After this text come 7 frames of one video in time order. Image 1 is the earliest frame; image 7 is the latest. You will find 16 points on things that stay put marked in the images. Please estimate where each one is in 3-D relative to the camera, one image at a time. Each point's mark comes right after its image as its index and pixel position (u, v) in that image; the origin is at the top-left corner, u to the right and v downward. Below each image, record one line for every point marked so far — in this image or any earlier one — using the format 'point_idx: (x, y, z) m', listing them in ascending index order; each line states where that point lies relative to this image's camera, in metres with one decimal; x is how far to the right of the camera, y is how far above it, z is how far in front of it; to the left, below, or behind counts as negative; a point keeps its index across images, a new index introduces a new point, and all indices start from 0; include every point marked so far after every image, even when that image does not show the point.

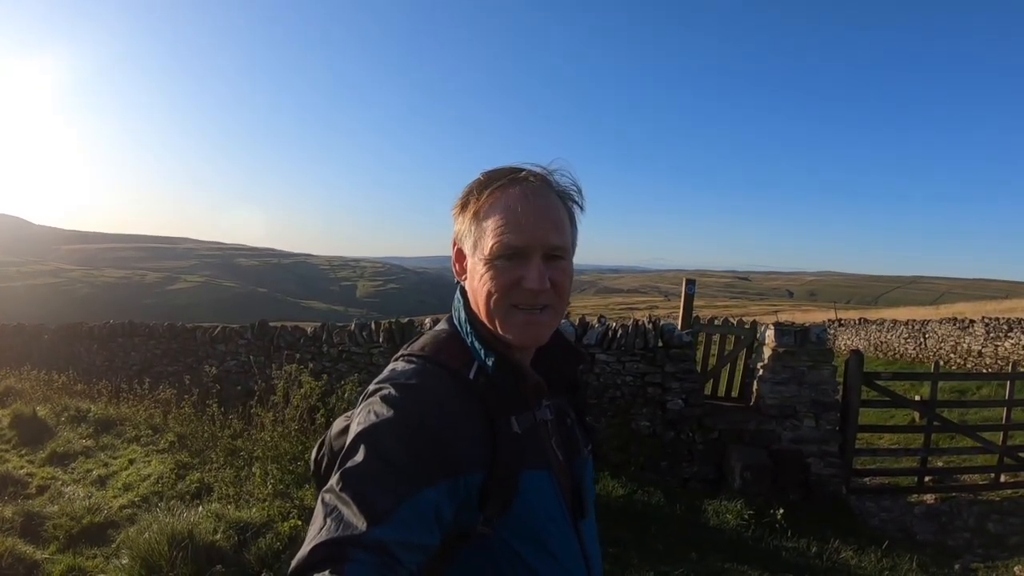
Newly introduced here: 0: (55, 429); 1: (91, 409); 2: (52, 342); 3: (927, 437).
0: (-6.0, -1.8, +8.4) m
1: (-6.1, -1.8, +9.2) m
2: (-9.0, -1.1, +12.5) m
3: (+5.7, -2.1, +8.8) m
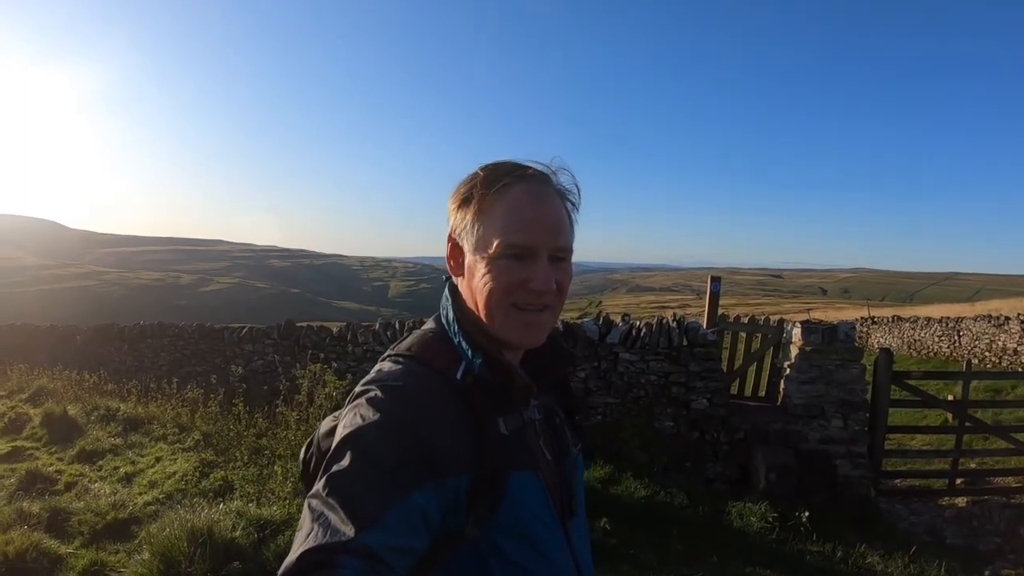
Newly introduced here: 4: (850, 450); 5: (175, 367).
0: (-5.8, -1.9, +8.6) m
1: (-5.8, -1.8, +9.5) m
2: (-8.6, -1.1, +12.8) m
3: (+6.0, -2.1, +8.5) m
4: (+4.0, -2.0, +7.3) m
5: (-6.2, -1.5, +11.9) m
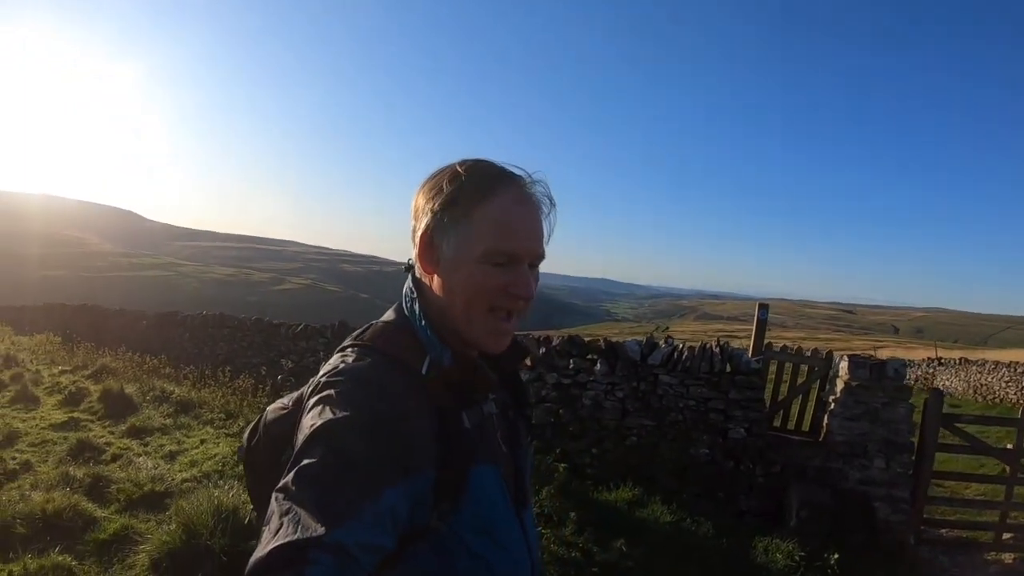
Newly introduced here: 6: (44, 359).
0: (-5.4, -1.7, +9.2) m
1: (-5.3, -1.6, +10.0) m
2: (-7.8, -0.9, +13.7) m
3: (+6.3, -2.6, +8.1) m
4: (+4.2, -2.4, +7.1) m
5: (-5.5, -1.3, +12.5) m
6: (-9.0, -1.4, +12.3) m
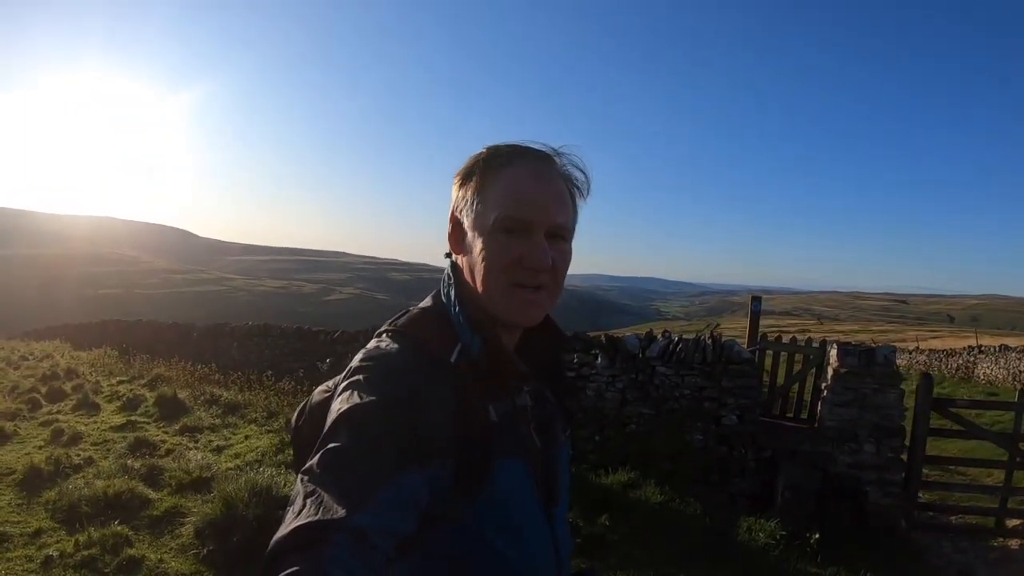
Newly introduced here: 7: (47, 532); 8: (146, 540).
0: (-5.1, -1.9, +10.2) m
1: (-5.0, -1.8, +11.0) m
2: (-7.3, -1.2, +14.8) m
3: (+6.4, -2.4, +8.3) m
4: (+4.3, -2.2, +7.4) m
5: (-5.0, -1.6, +13.5) m
6: (-8.6, -1.7, +13.5) m
7: (-3.7, -2.0, +5.2) m
8: (-2.8, -1.9, +4.9) m
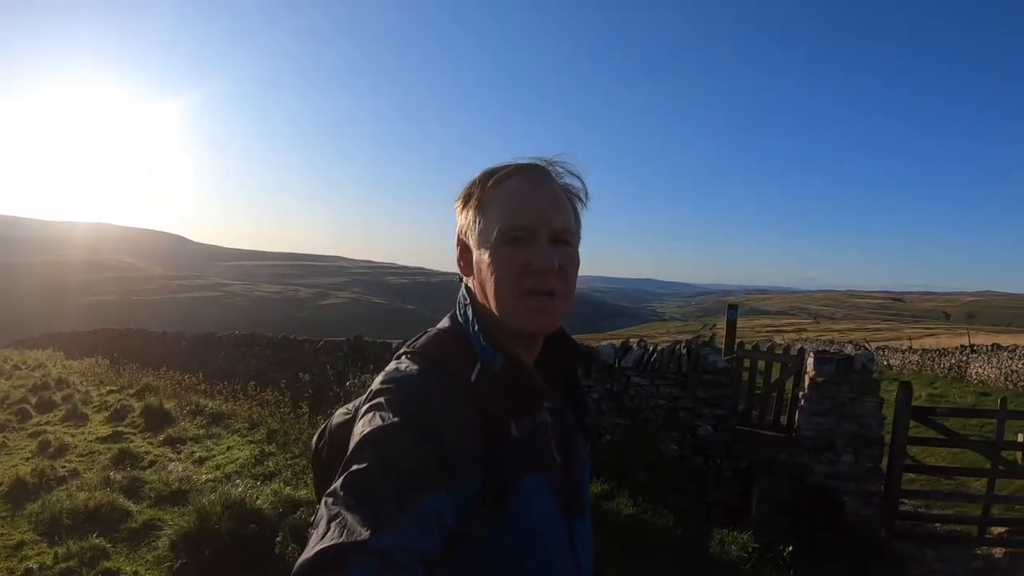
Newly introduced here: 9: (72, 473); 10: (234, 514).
0: (-5.4, -2.1, +10.2) m
1: (-5.2, -2.0, +11.1) m
2: (-7.5, -1.4, +14.9) m
3: (+6.2, -2.5, +8.4) m
4: (+4.1, -2.3, +7.5) m
5: (-5.3, -1.8, +13.5) m
6: (-8.9, -1.9, +13.5) m
7: (-4.0, -2.1, +5.2) m
8: (-3.0, -2.1, +5.0) m
9: (-5.1, -2.2, +7.5) m
10: (-2.2, -1.8, +5.1) m
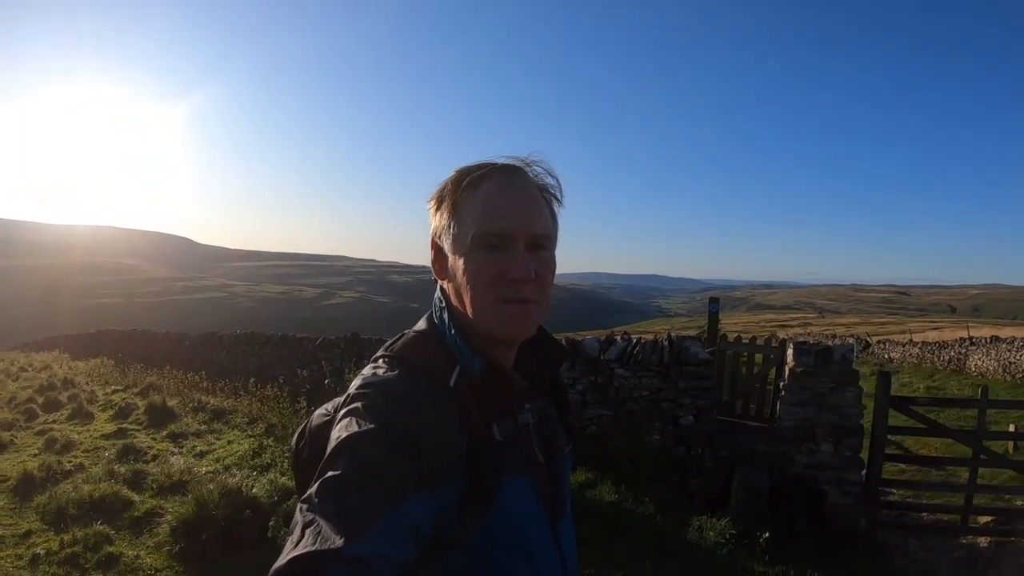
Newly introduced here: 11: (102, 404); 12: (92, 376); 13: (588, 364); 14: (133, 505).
0: (-5.5, -2.1, +10.5) m
1: (-5.3, -2.0, +11.3) m
2: (-7.6, -1.4, +15.2) m
3: (+6.1, -2.3, +8.6) m
4: (+3.9, -2.2, +7.7) m
5: (-5.4, -1.7, +13.8) m
6: (-8.9, -2.0, +13.8) m
7: (-4.1, -2.1, +5.5) m
8: (-3.2, -2.1, +5.3) m
9: (-5.3, -2.2, +7.7) m
10: (-2.3, -1.8, +5.4) m
11: (-7.5, -2.1, +11.7) m
12: (-9.3, -2.0, +14.2) m
13: (+1.1, -1.0, +8.6) m
14: (-3.6, -2.1, +6.1) m
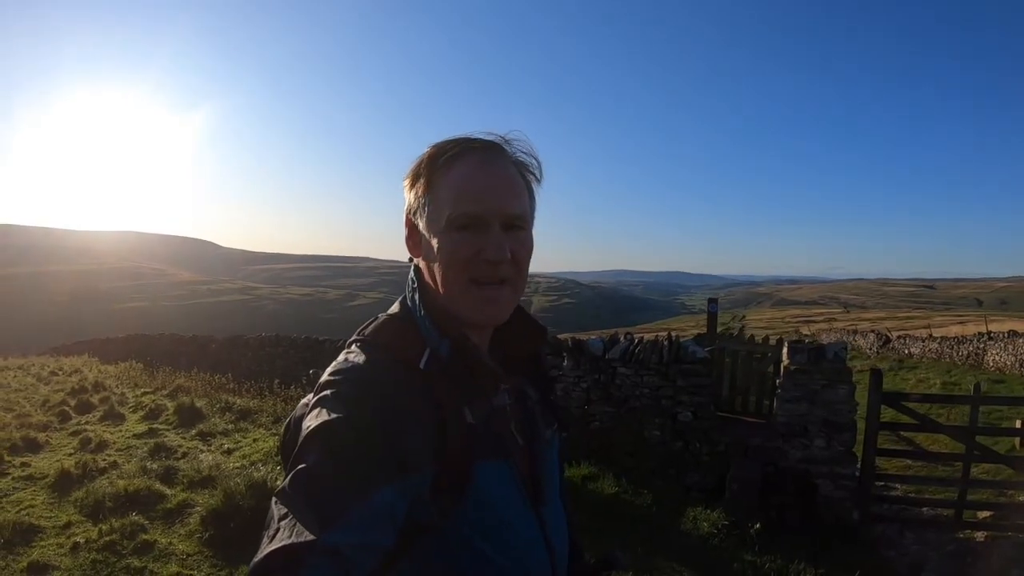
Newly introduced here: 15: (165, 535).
0: (-5.3, -2.2, +11.1) m
1: (-5.1, -2.1, +11.9) m
2: (-7.3, -1.5, +15.8) m
3: (+6.2, -2.3, +8.8) m
4: (+4.0, -2.2, +8.0) m
5: (-5.1, -1.9, +14.4) m
6: (-8.7, -2.1, +14.5) m
7: (-4.1, -2.2, +6.0) m
8: (-3.2, -2.2, +5.8) m
9: (-5.2, -2.3, +8.3) m
10: (-2.3, -1.9, +5.8) m
11: (-7.2, -2.2, +12.3) m
12: (-9.0, -2.1, +14.9) m
13: (+1.2, -1.0, +9.0) m
14: (-3.5, -2.2, +6.6) m
15: (-3.0, -2.2, +5.6) m
